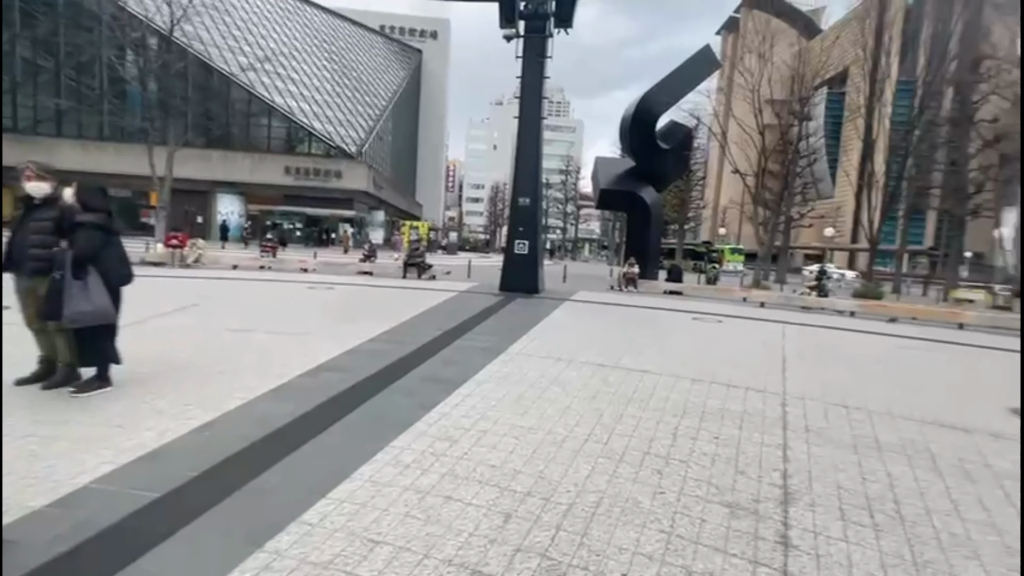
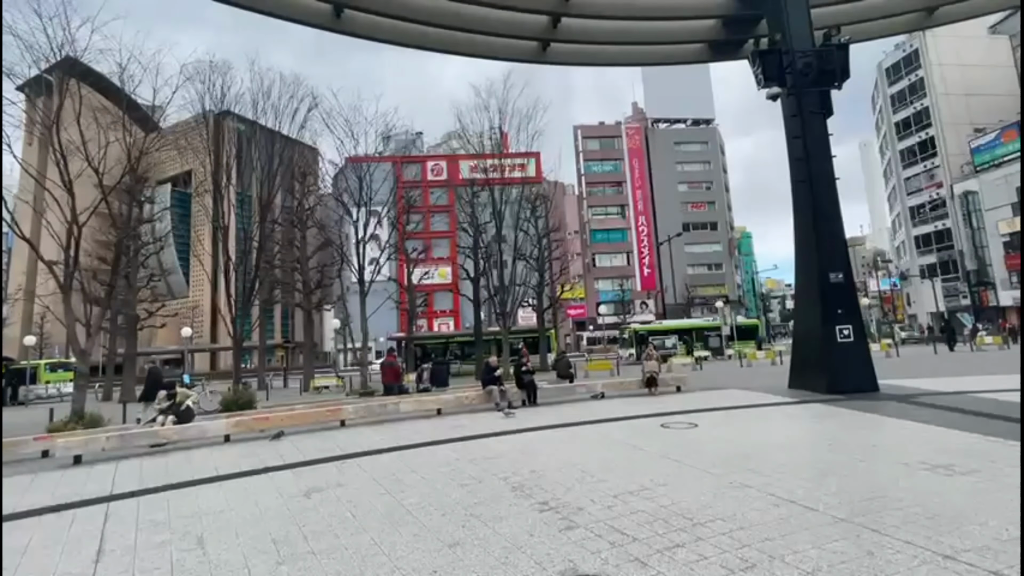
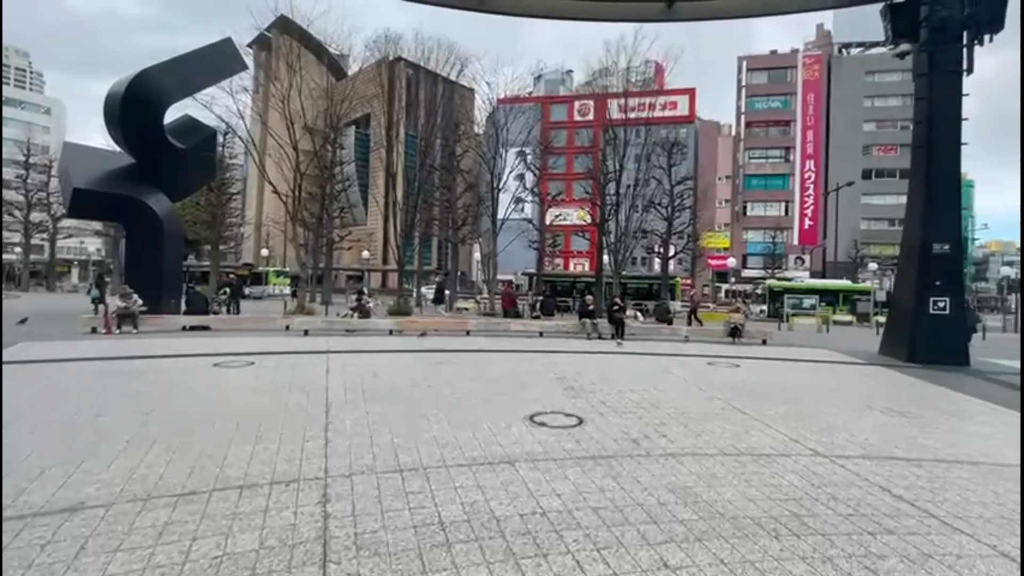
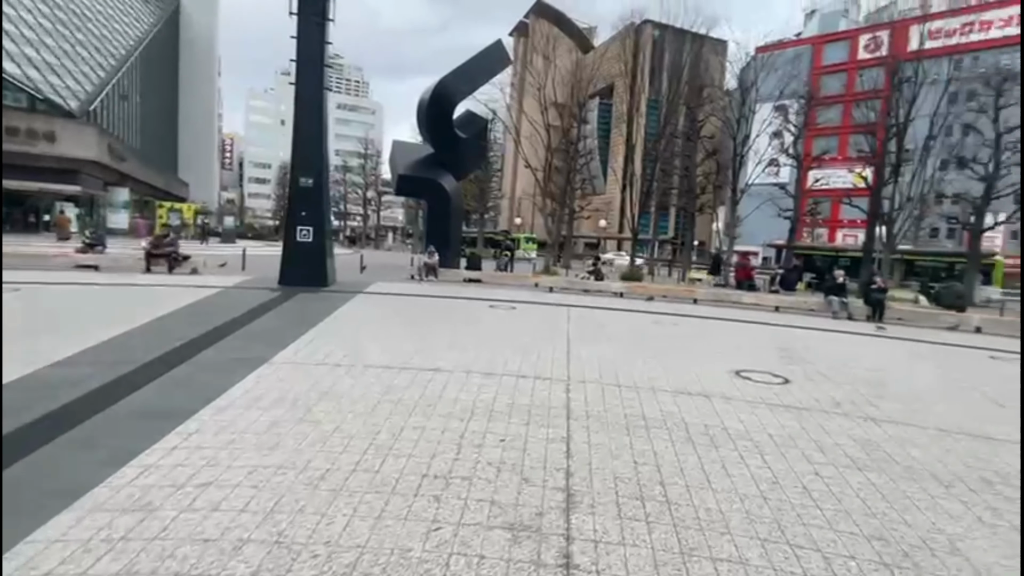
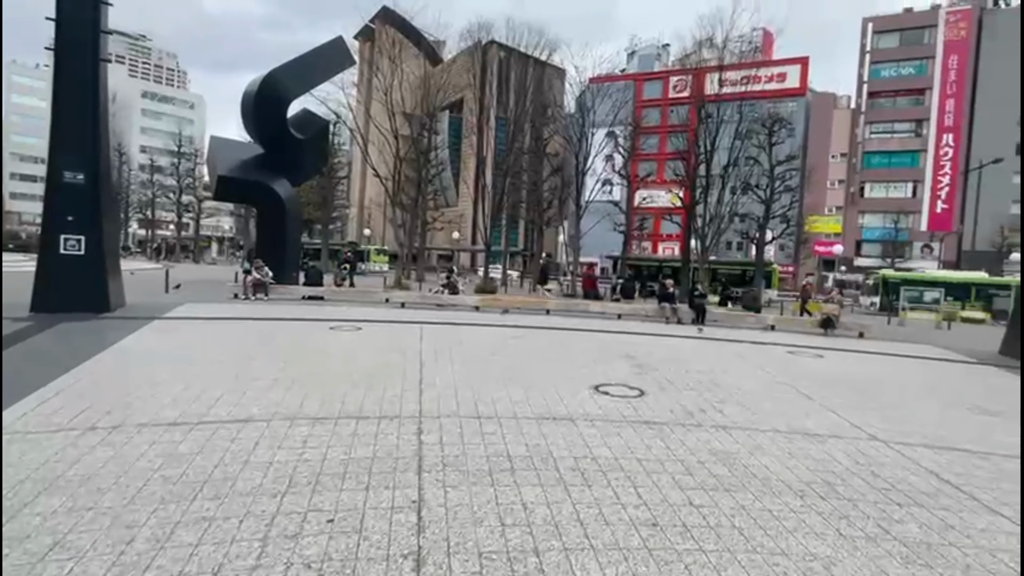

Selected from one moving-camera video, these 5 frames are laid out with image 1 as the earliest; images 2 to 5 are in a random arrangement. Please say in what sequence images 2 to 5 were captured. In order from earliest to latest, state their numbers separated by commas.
4, 5, 3, 2
